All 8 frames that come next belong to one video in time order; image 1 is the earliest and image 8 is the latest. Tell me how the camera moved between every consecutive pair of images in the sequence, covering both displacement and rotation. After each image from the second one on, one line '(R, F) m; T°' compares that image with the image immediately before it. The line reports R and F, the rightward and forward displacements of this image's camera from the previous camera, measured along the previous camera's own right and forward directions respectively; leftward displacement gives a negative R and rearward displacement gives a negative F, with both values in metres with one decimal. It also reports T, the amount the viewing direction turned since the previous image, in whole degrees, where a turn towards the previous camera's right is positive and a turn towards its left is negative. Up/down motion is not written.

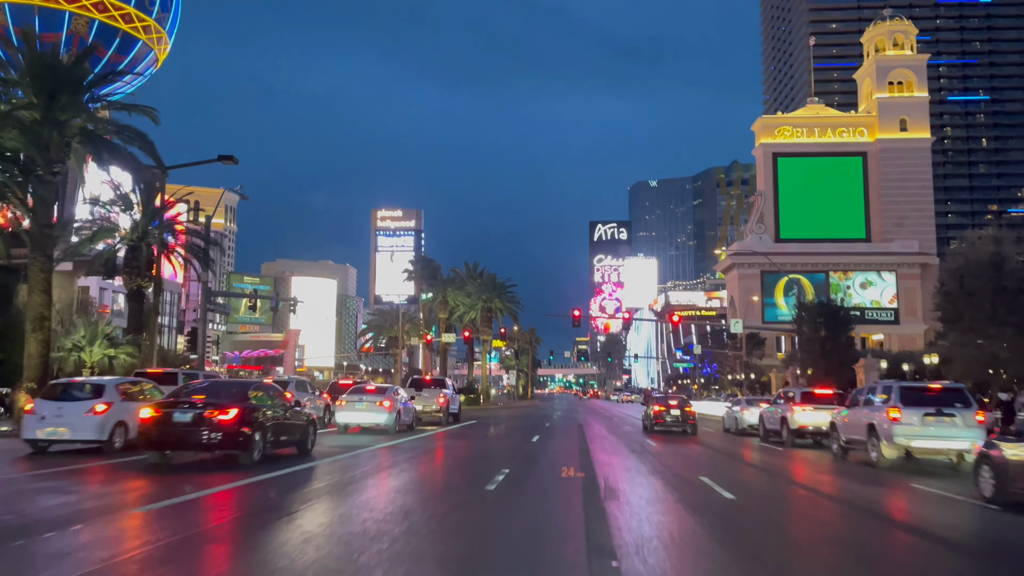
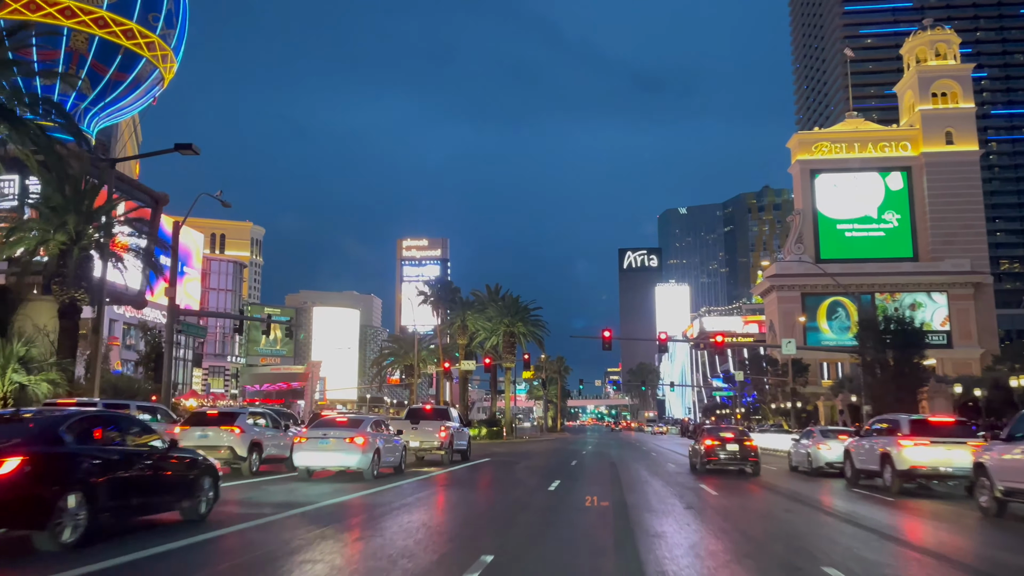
(+0.4, +4.2) m; -2°
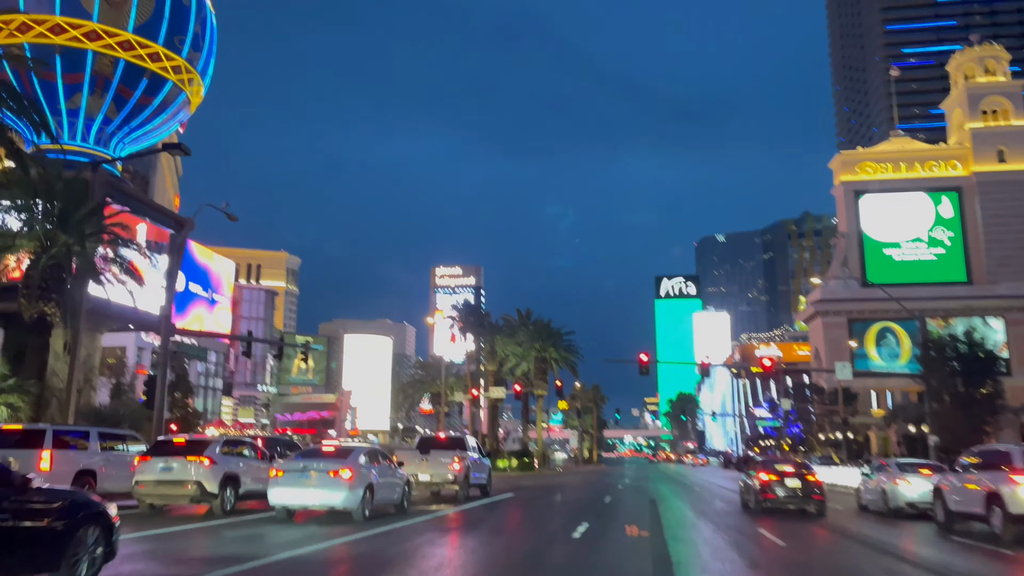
(+0.3, +2.3) m; -3°
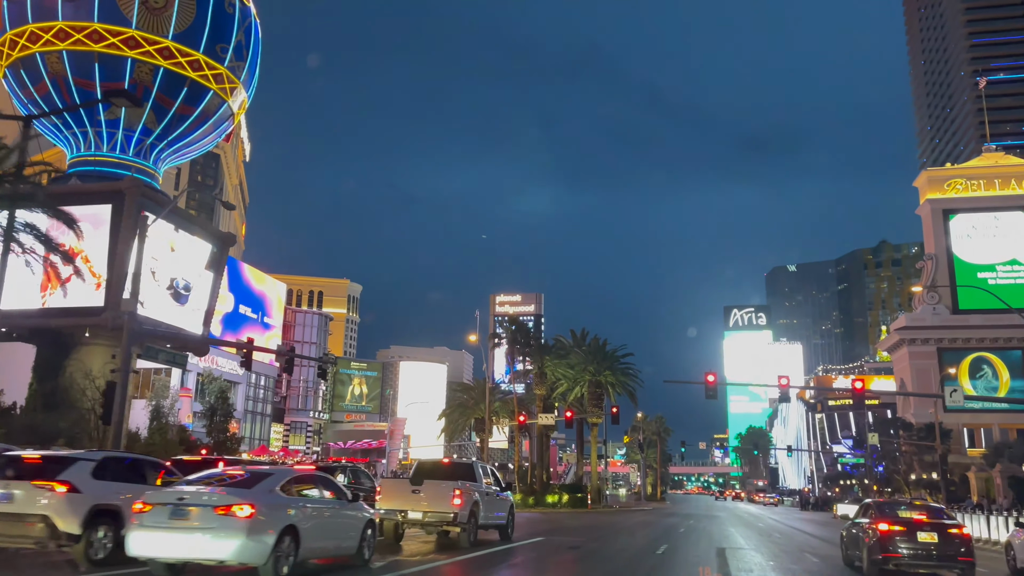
(+0.7, +4.2) m; -5°
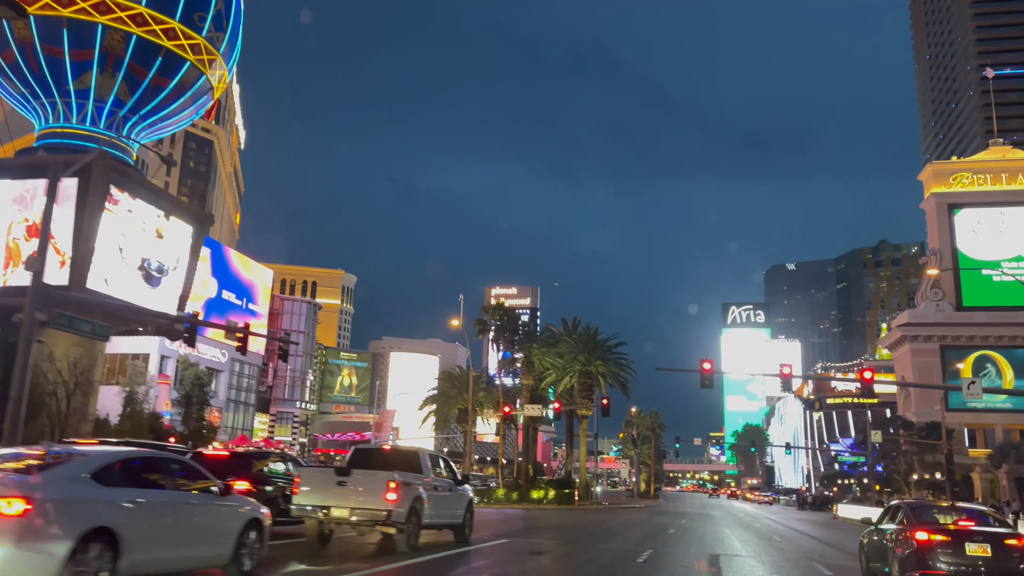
(+0.6, +2.4) m; 0°
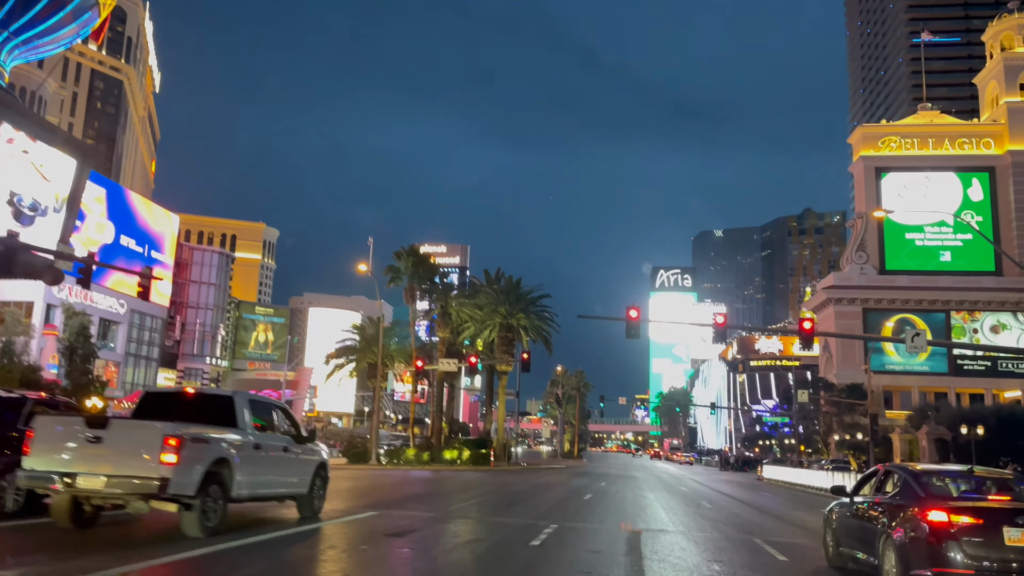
(+0.8, +3.2) m; +5°
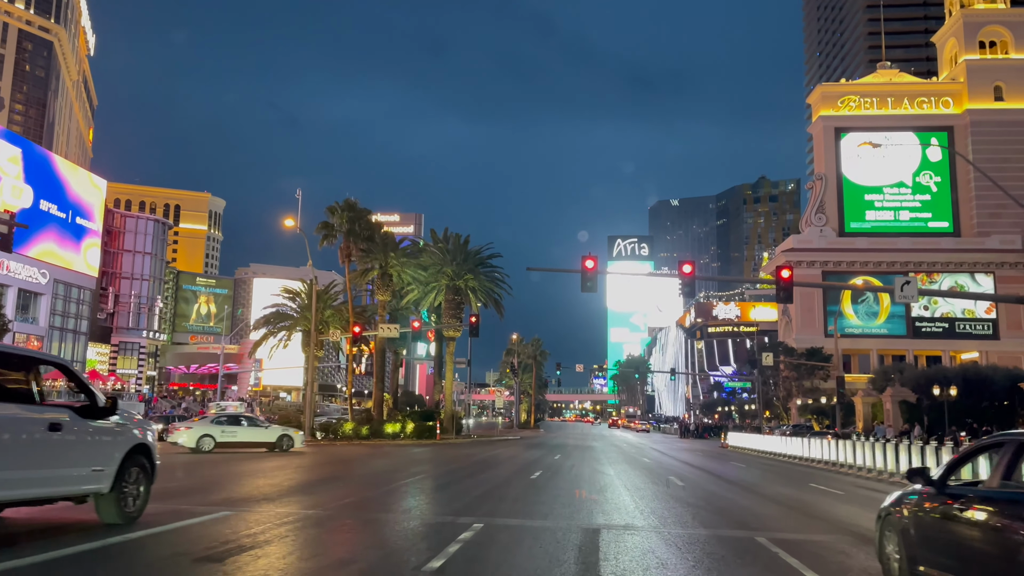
(+0.5, +3.1) m; +3°
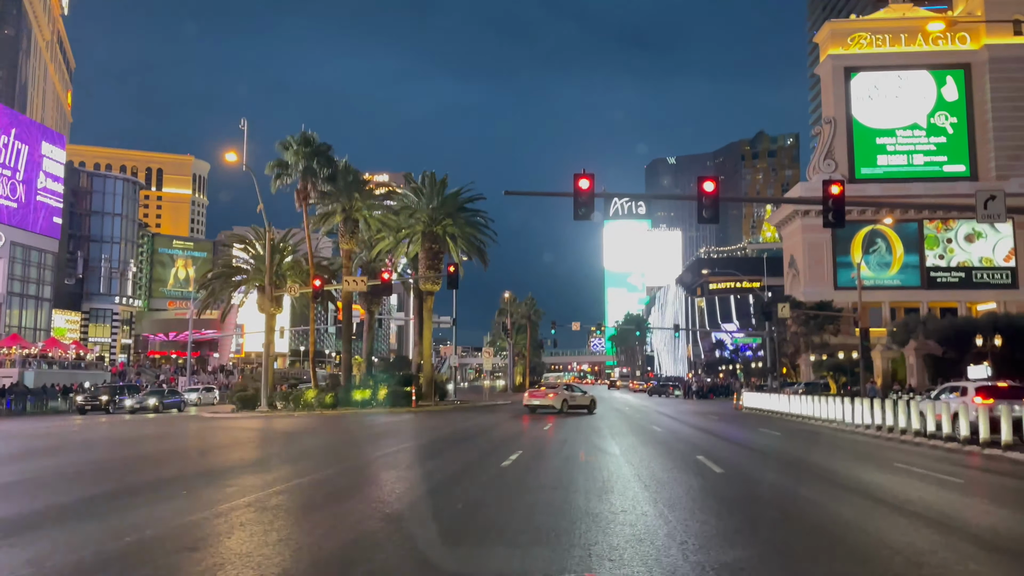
(+0.5, +4.5) m; 0°
